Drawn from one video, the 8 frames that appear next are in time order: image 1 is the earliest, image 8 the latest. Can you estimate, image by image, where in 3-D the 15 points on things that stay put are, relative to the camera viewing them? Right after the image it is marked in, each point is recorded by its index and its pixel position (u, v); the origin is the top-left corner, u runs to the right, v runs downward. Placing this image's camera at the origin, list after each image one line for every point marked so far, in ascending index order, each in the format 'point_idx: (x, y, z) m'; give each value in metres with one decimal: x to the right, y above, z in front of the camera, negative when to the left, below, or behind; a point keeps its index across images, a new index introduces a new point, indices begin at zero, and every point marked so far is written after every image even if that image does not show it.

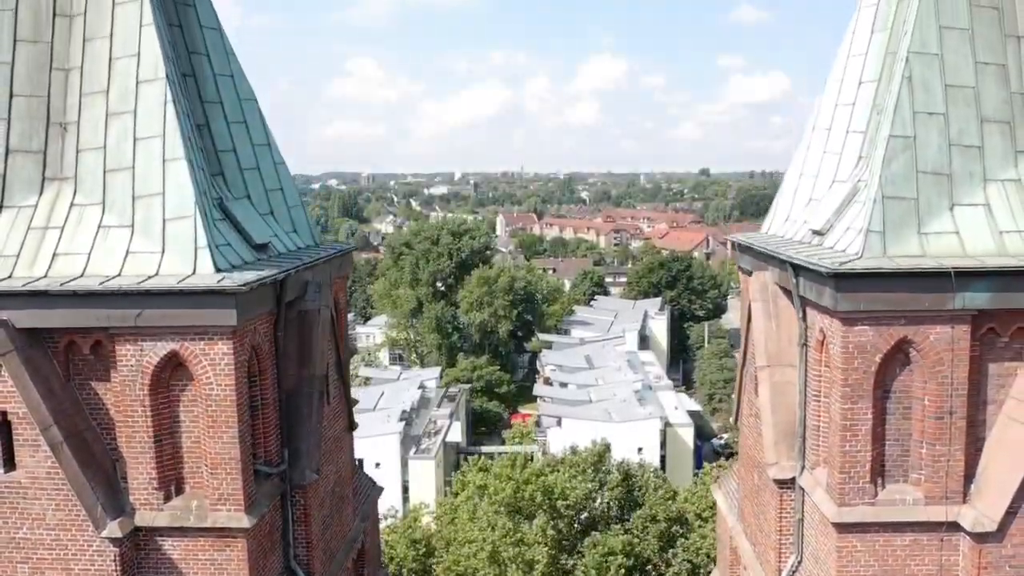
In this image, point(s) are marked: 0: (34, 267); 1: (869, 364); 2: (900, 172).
0: (-4.4, +0.2, +7.4) m
1: (+3.0, -0.7, +6.8) m
2: (+3.4, +1.0, +7.0) m
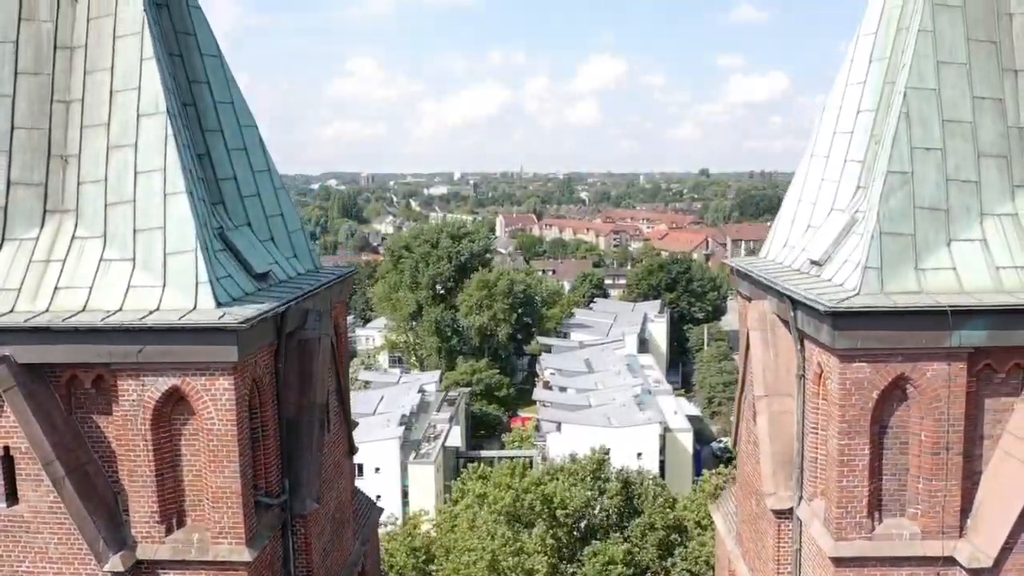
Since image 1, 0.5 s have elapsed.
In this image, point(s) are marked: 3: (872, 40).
0: (-4.4, -0.1, +7.5) m
1: (+3.0, -1.0, +6.8) m
2: (+3.4, +0.7, +7.1) m
3: (+3.9, +2.7, +8.7) m
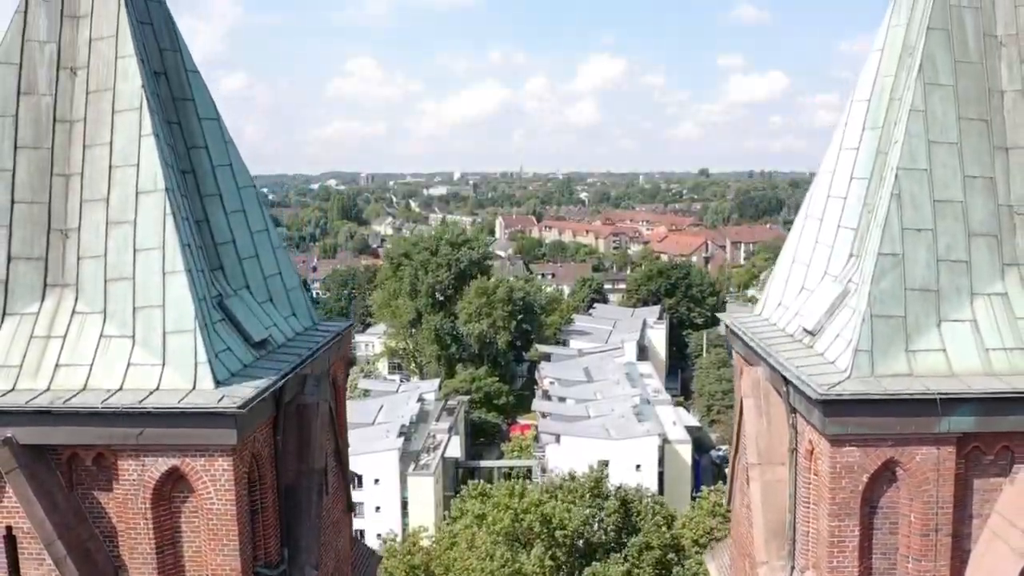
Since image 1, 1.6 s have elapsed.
0: (-4.5, -0.8, +7.5) m
1: (+3.0, -1.7, +6.9) m
2: (+3.4, 0.0, +7.2) m
3: (+3.9, +2.0, +8.8) m
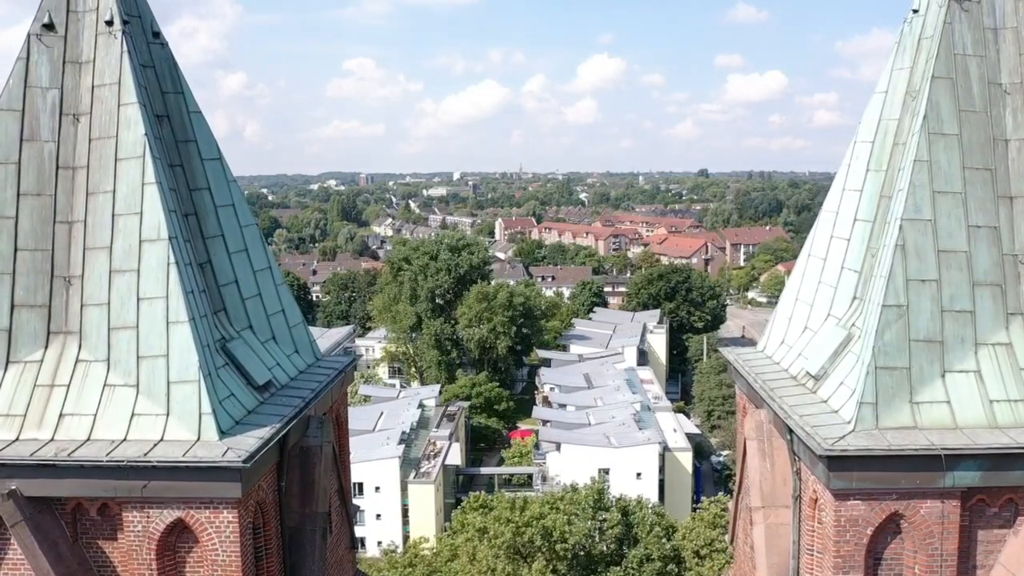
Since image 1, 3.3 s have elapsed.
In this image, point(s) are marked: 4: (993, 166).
0: (-4.4, -1.3, +7.6) m
1: (+3.0, -2.1, +6.9) m
2: (+3.4, -0.5, +7.2) m
3: (+3.9, +1.5, +8.8) m
4: (+4.6, +1.2, +7.7) m
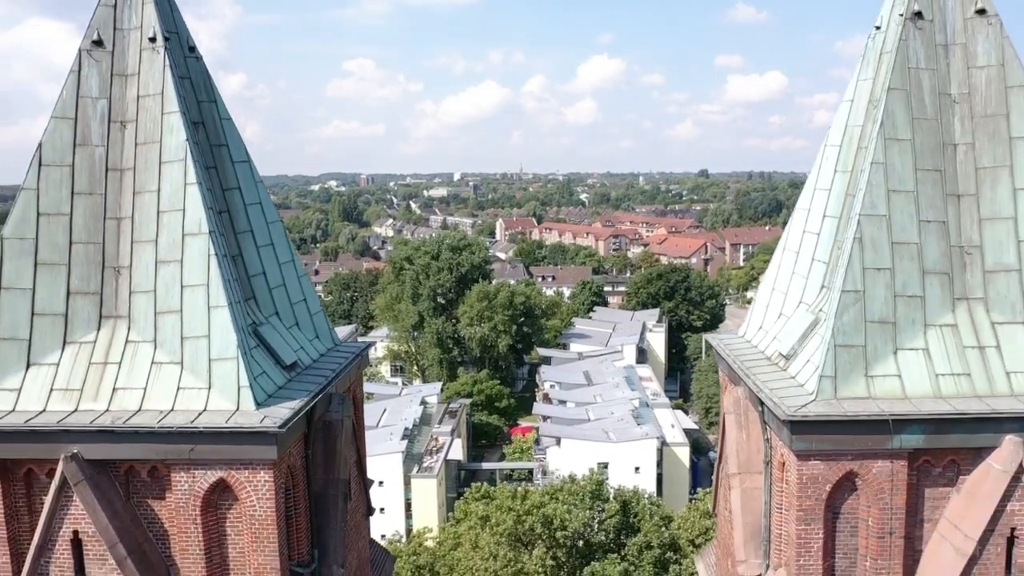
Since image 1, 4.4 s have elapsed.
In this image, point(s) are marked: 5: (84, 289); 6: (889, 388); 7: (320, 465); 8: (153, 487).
0: (-4.4, -1.2, +8.5) m
1: (+3.0, -2.0, +7.9) m
2: (+3.4, -0.3, +8.1) m
3: (+4.0, +1.7, +9.8) m
4: (+4.6, +1.3, +8.6) m
5: (-4.8, 0.0, +8.9) m
6: (+3.8, -1.0, +8.0) m
7: (-2.2, -2.1, +9.4) m
8: (-3.7, -2.1, +8.3) m
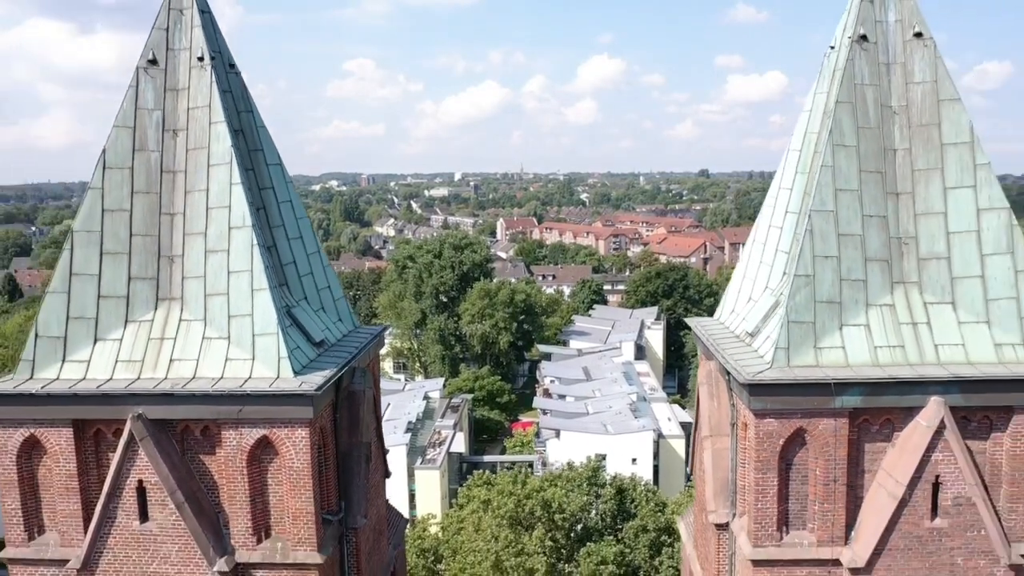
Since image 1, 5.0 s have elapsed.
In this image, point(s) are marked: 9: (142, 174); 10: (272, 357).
0: (-4.4, -1.0, +9.9) m
1: (+3.0, -1.8, +9.3) m
2: (+3.4, -0.2, +9.5) m
3: (+4.0, +1.9, +11.2) m
4: (+4.6, +1.5, +10.0) m
5: (-4.8, +0.2, +10.3) m
6: (+3.8, -0.8, +9.4) m
7: (-2.2, -1.9, +10.8) m
8: (-3.7, -1.9, +9.7) m
9: (-4.8, +1.5, +10.5) m
10: (-2.9, -0.8, +9.8) m
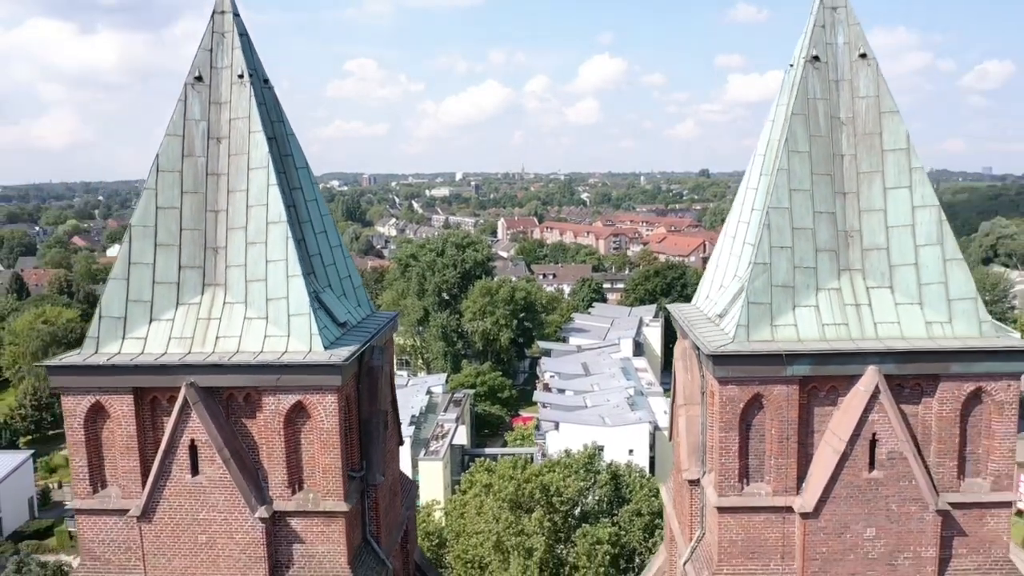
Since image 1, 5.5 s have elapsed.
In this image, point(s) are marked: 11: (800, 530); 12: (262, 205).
0: (-4.4, -0.8, +11.5) m
1: (+3.0, -1.6, +10.9) m
2: (+3.4, 0.0, +11.1) m
3: (+4.0, +2.0, +12.8) m
4: (+4.6, +1.7, +11.6) m
5: (-4.8, +0.4, +11.9) m
6: (+3.8, -0.6, +11.0) m
7: (-2.2, -1.7, +12.4) m
8: (-3.7, -1.7, +11.3) m
9: (-4.8, +1.7, +12.1) m
10: (-2.9, -0.7, +11.4) m
11: (+3.9, -3.3, +10.9) m
12: (-3.7, +1.2, +11.9) m
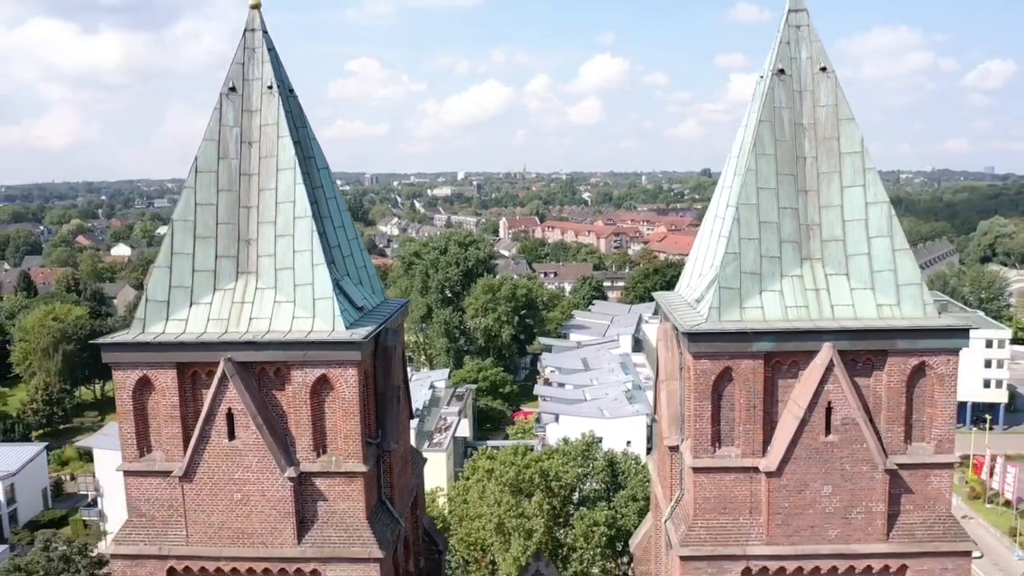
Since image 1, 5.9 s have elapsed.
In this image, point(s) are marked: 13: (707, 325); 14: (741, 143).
0: (-4.4, -0.6, +13.0) m
1: (+3.0, -1.4, +12.3) m
2: (+3.4, +0.2, +12.6) m
3: (+3.9, +2.3, +14.2) m
4: (+4.6, +1.9, +13.1) m
5: (-4.8, +0.6, +13.4) m
6: (+3.8, -0.4, +12.5) m
7: (-2.3, -1.5, +13.8) m
8: (-3.7, -1.5, +12.8) m
9: (-4.8, +1.9, +13.6) m
10: (-2.9, -0.4, +12.9) m
11: (+3.9, -3.1, +12.4) m
12: (-3.7, +1.4, +13.4) m
13: (+3.0, -0.6, +12.2) m
14: (+4.0, +2.6, +14.2) m
